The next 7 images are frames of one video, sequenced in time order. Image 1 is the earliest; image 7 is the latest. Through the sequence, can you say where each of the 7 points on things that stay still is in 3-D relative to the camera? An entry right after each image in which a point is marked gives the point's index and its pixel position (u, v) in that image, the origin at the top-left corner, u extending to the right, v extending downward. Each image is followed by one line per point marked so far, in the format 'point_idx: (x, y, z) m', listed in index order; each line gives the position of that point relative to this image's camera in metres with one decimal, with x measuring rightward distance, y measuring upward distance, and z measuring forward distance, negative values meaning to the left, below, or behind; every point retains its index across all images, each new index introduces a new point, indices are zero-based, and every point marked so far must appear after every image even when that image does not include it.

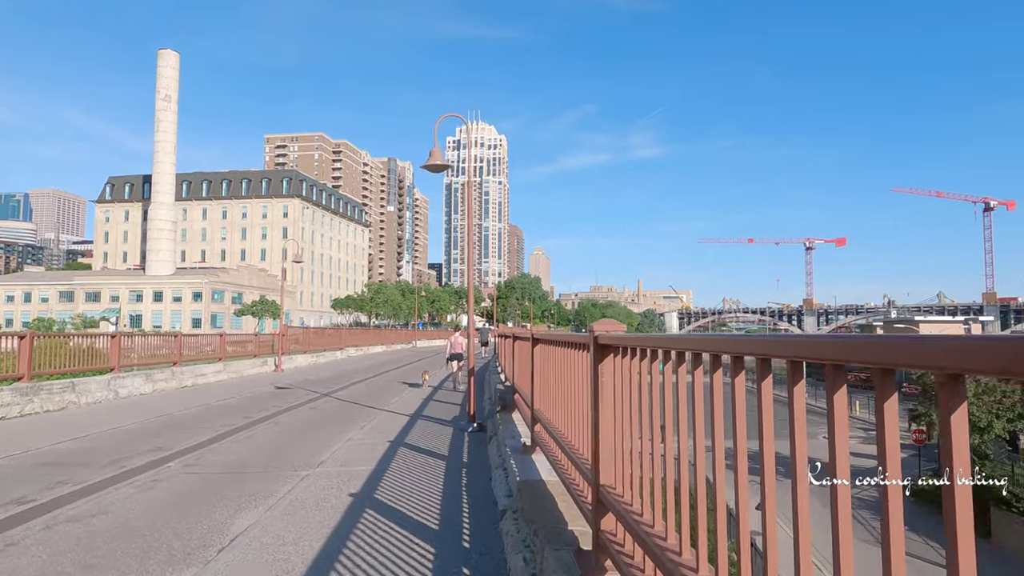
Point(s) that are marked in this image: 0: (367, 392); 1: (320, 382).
0: (-3.6, -2.6, +15.5) m
1: (-5.3, -2.7, +18.5) m
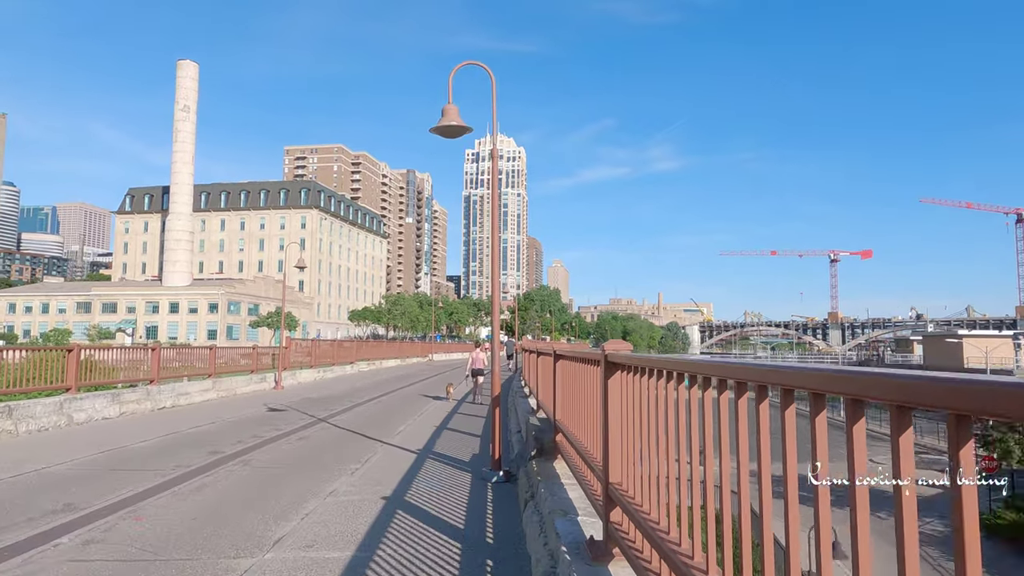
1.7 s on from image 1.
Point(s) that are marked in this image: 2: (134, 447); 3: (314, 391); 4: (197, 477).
0: (-3.0, -2.7, +13.3) m
1: (-4.6, -2.9, +16.4) m
2: (-5.3, -2.2, +8.7) m
3: (-5.9, -3.1, +18.9) m
4: (-3.7, -2.2, +7.3) m
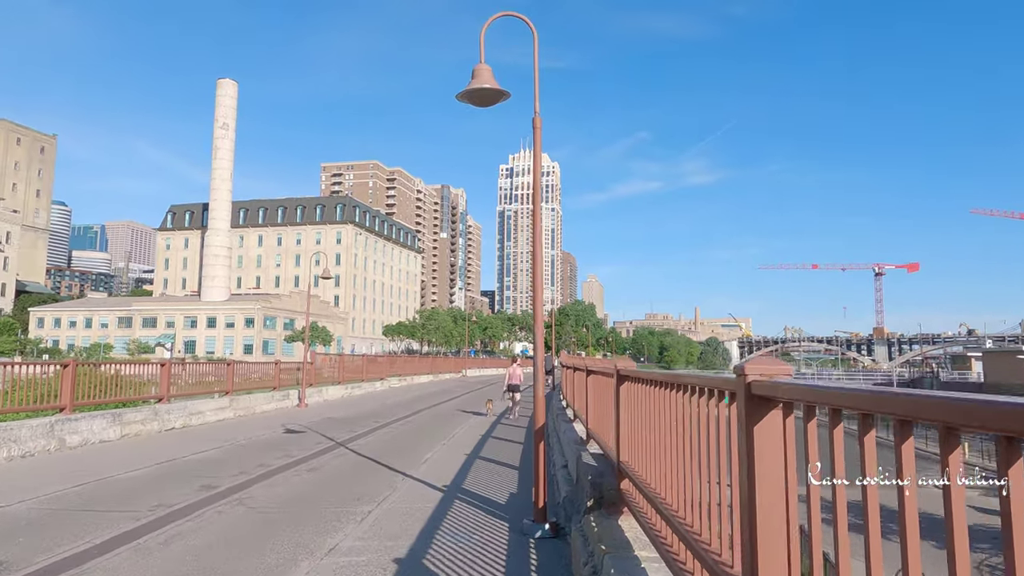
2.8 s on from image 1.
0: (-2.2, -2.9, +12.0) m
1: (-3.6, -3.2, +15.2) m
2: (-4.8, -2.3, +7.5) m
3: (-4.8, -3.4, +17.7) m
4: (-3.2, -2.2, +6.0) m
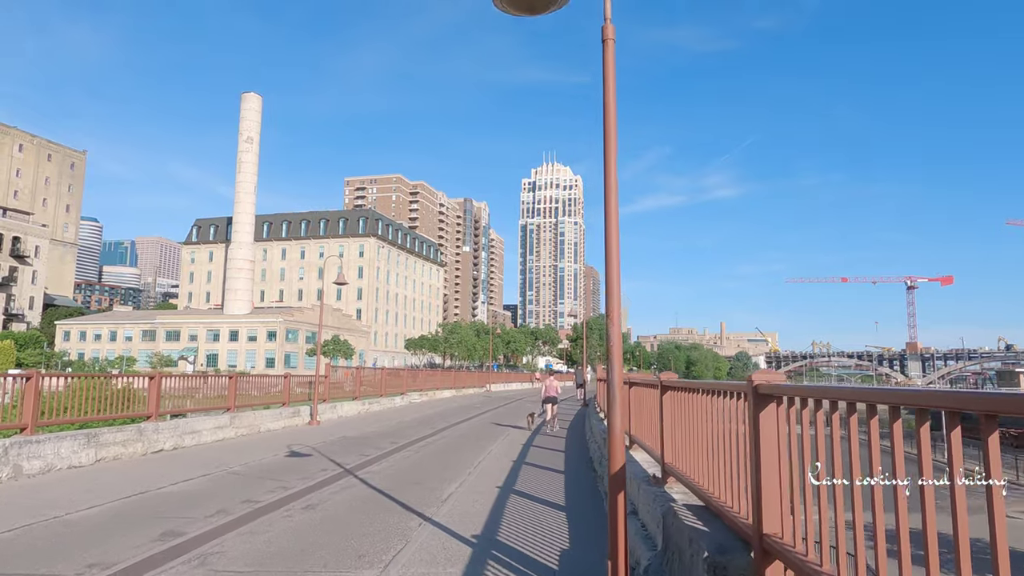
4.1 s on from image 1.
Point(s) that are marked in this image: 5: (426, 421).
0: (-1.6, -2.9, +10.3) m
1: (-2.9, -3.3, +13.5) m
2: (-4.3, -2.2, +5.9) m
3: (-4.0, -3.6, +16.1) m
4: (-2.8, -2.1, +4.4) m
5: (-2.7, -4.2, +19.6) m
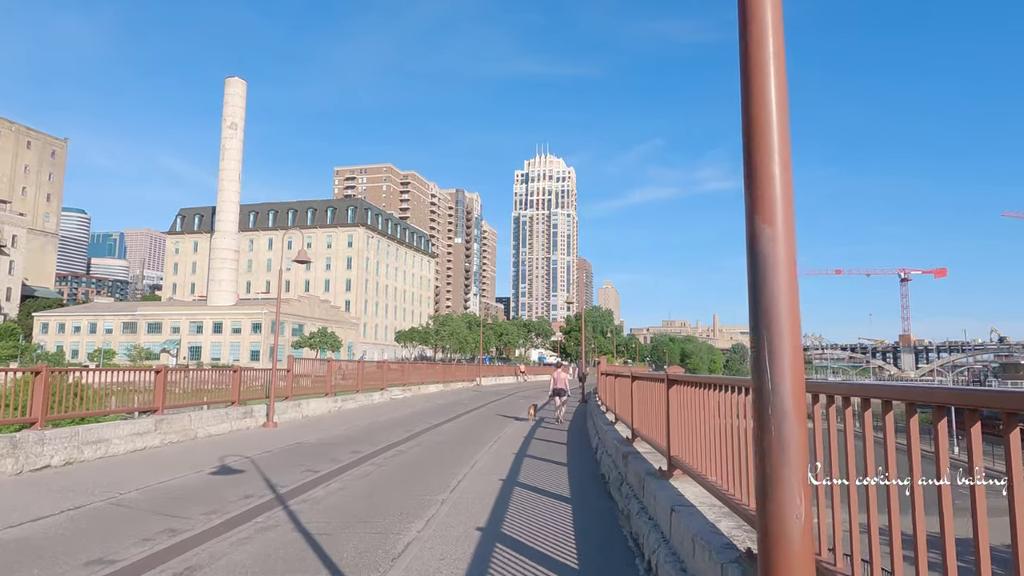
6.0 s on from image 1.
0: (-1.7, -2.5, +8.0) m
1: (-3.1, -2.8, +11.1) m
2: (-4.4, -1.9, +3.5) m
3: (-4.2, -3.1, +13.7) m
4: (-2.9, -1.8, +2.0) m
5: (-2.9, -3.7, +17.2) m
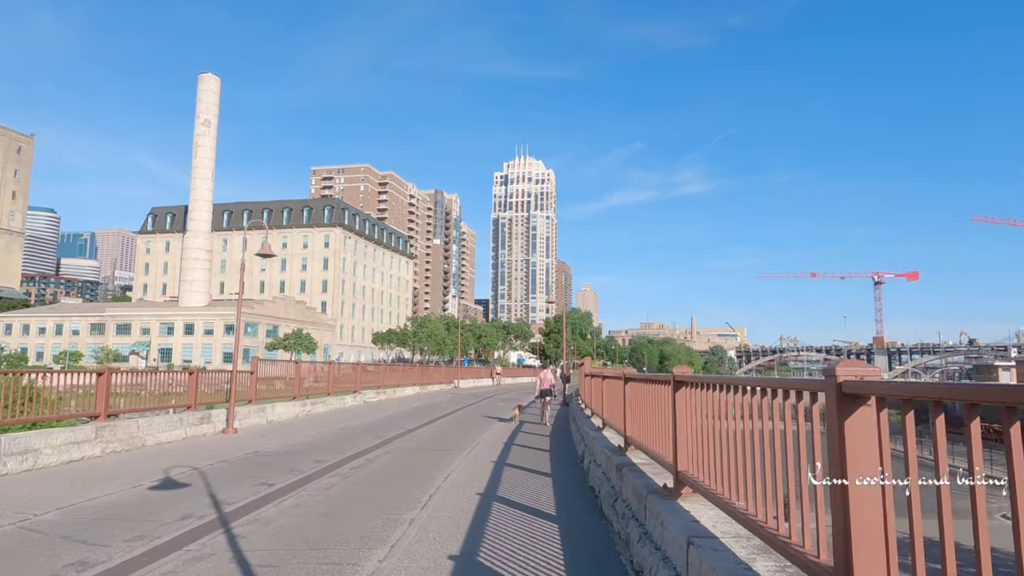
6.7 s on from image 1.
0: (-2.0, -2.4, +7.1) m
1: (-3.4, -2.7, +10.2) m
2: (-4.5, -1.7, +2.5) m
3: (-4.7, -3.0, +12.7) m
4: (-2.9, -1.7, +1.1) m
5: (-3.5, -3.6, +16.3) m
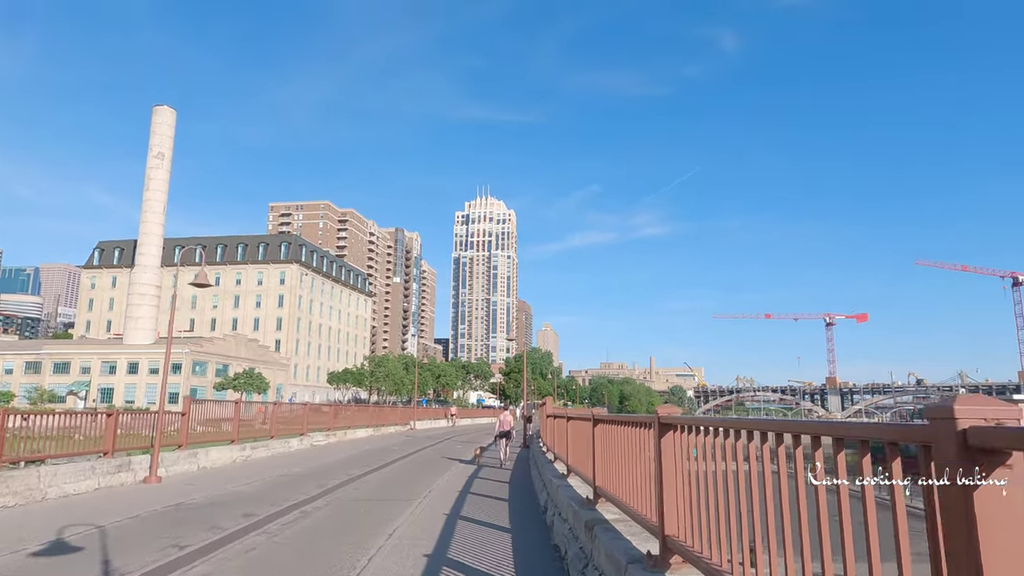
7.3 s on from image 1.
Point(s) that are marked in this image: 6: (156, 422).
0: (-2.4, -2.7, +6.0) m
1: (-4.1, -3.2, +9.0) m
2: (-4.7, -1.7, +1.4) m
3: (-5.5, -3.6, +11.4) m
4: (-3.0, -1.5, 0.0) m
5: (-4.5, -4.4, +15.0) m
6: (-10.5, -4.2, +19.8) m
